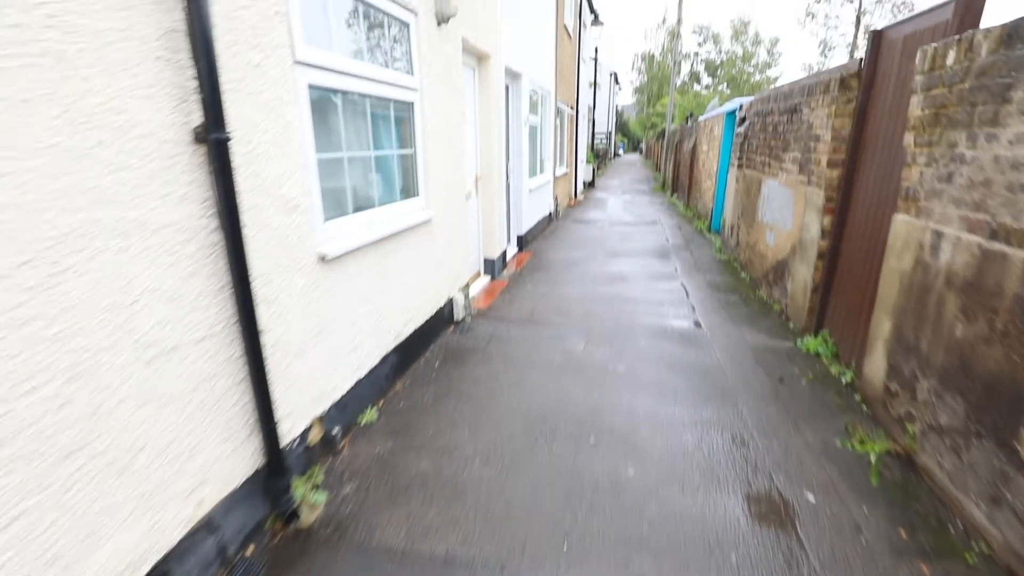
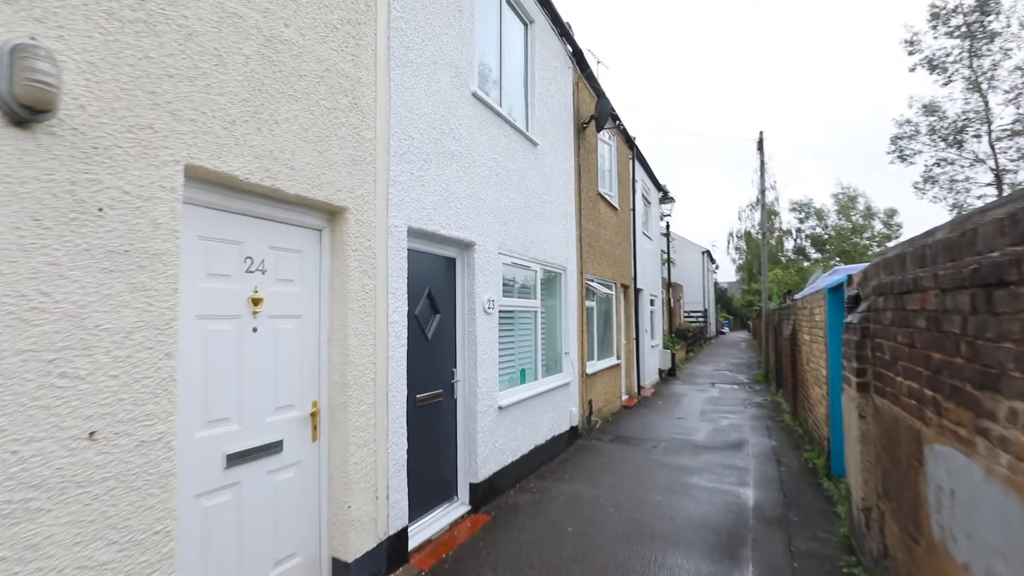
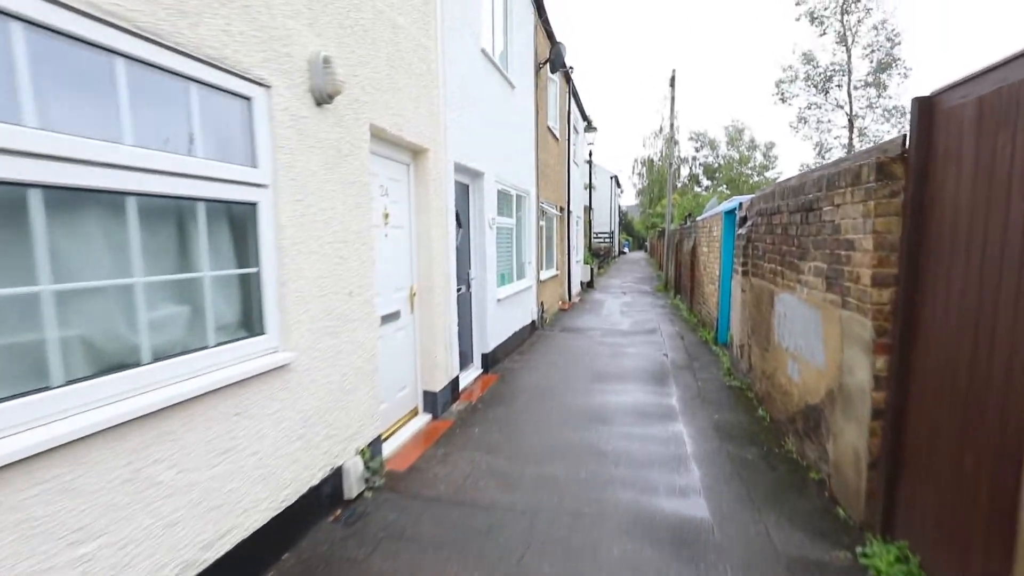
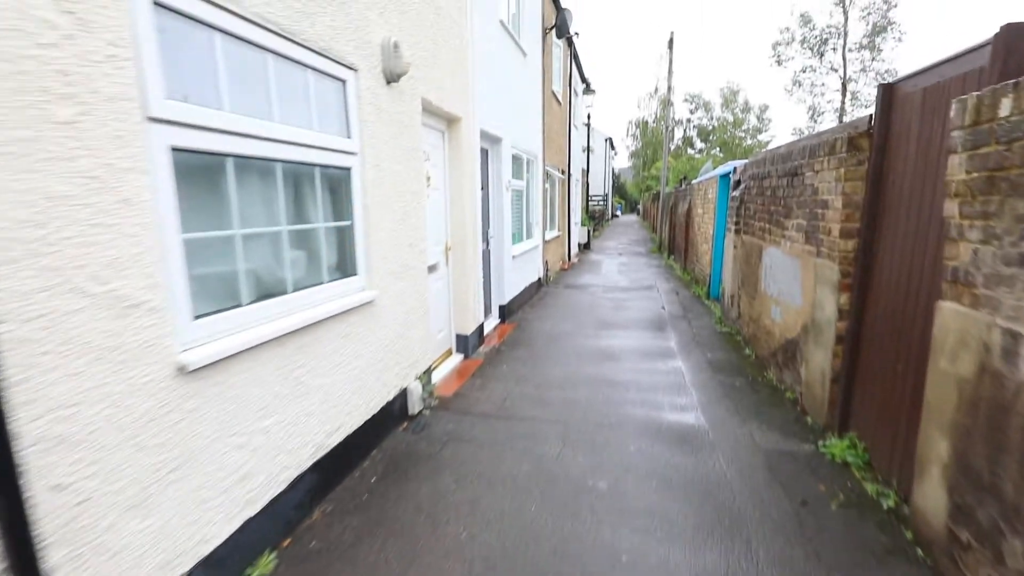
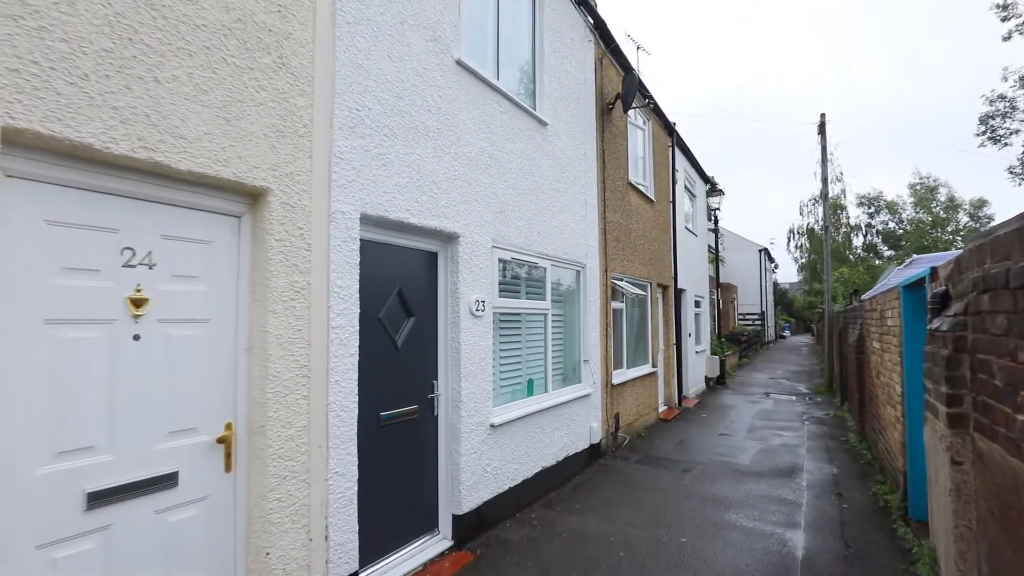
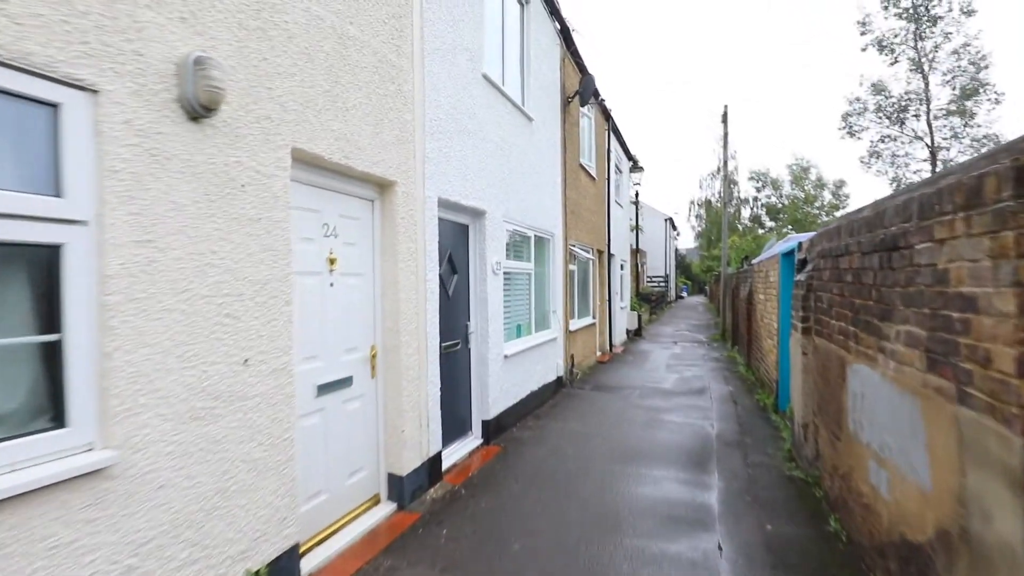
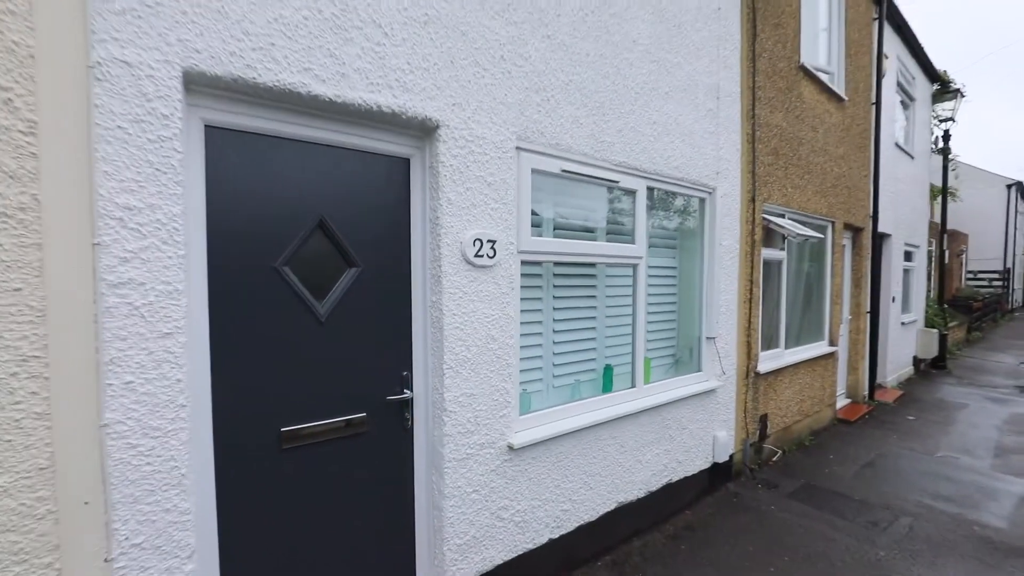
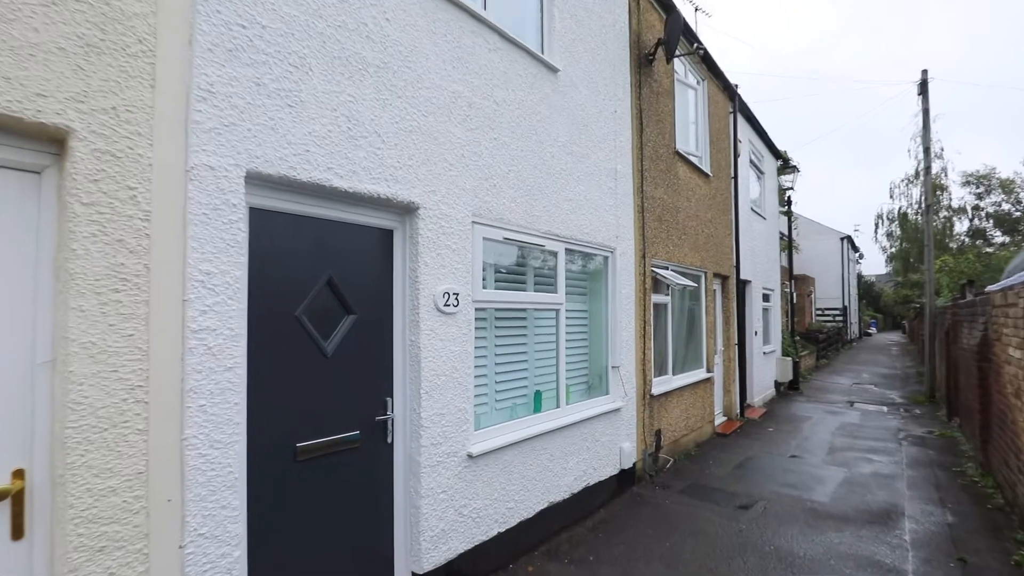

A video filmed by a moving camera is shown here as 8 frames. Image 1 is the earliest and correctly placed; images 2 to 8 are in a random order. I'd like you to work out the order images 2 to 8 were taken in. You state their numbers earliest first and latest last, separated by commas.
4, 3, 6, 2, 5, 8, 7
